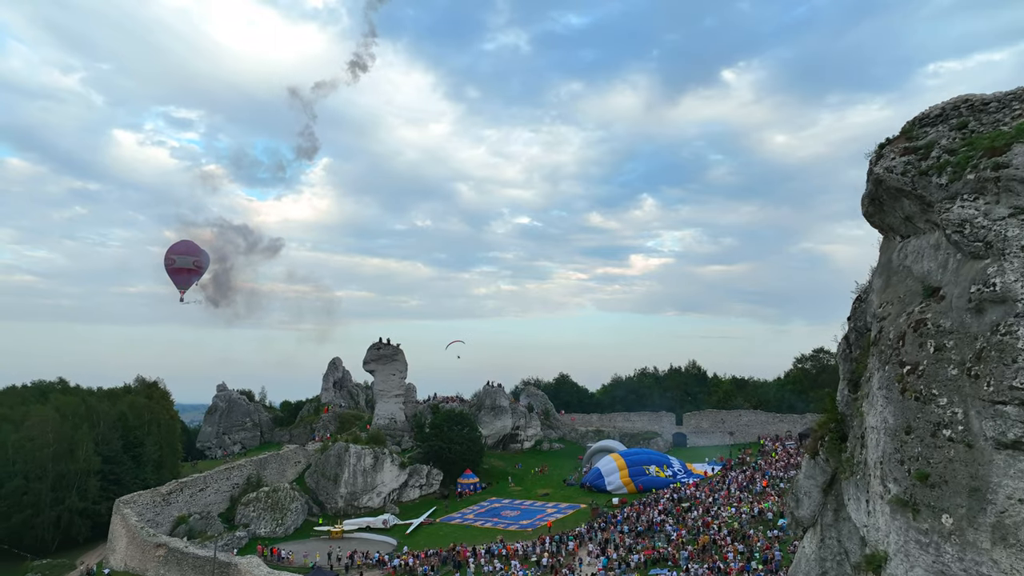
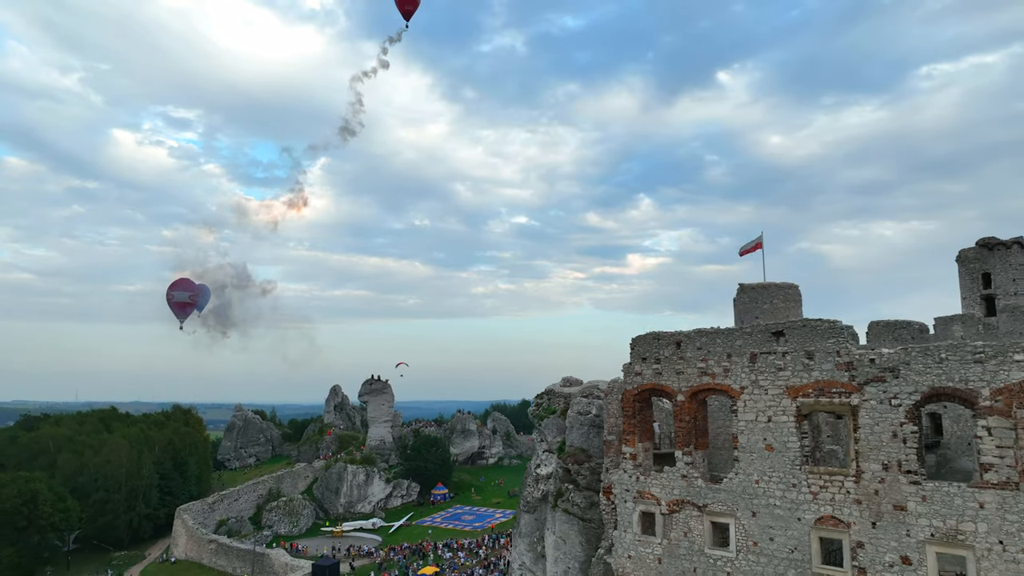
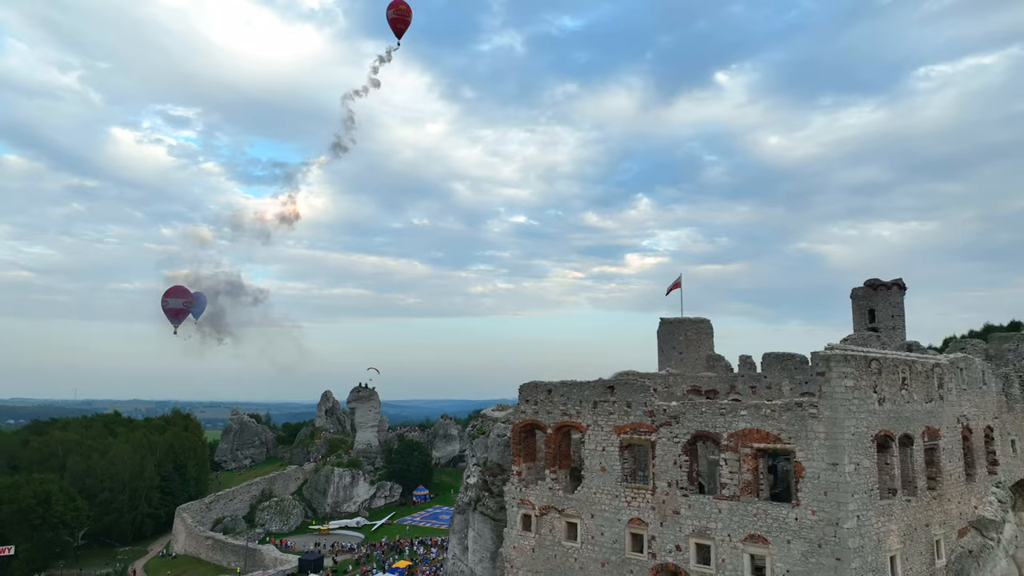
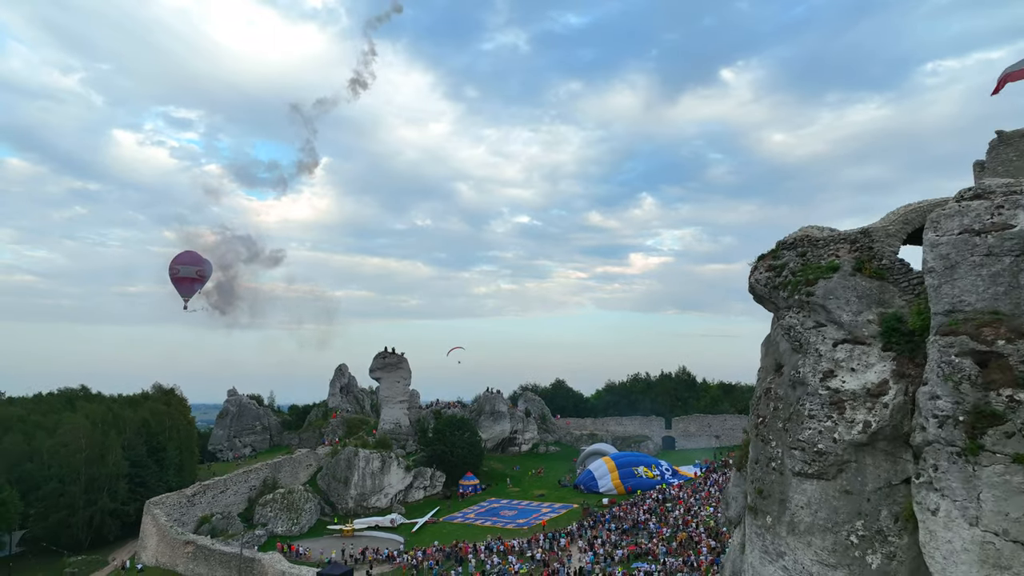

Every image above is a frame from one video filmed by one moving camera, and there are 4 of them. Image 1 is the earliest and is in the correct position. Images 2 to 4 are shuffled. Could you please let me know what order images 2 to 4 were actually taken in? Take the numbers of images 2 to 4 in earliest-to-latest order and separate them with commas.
4, 2, 3
